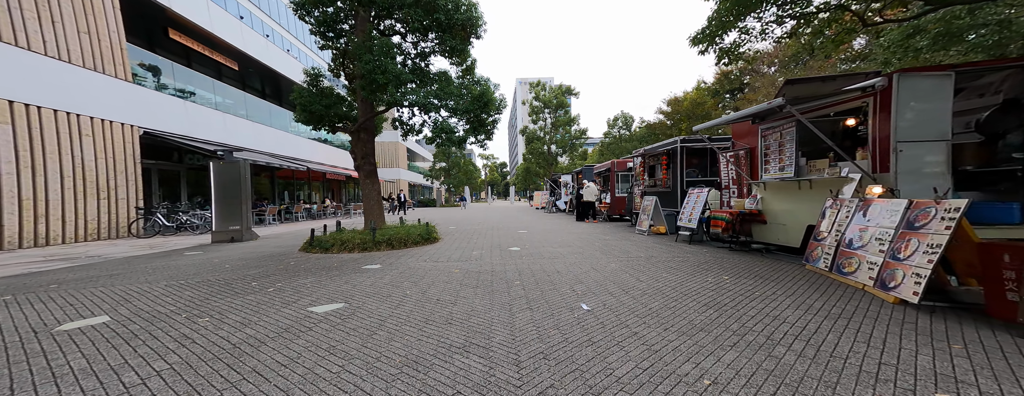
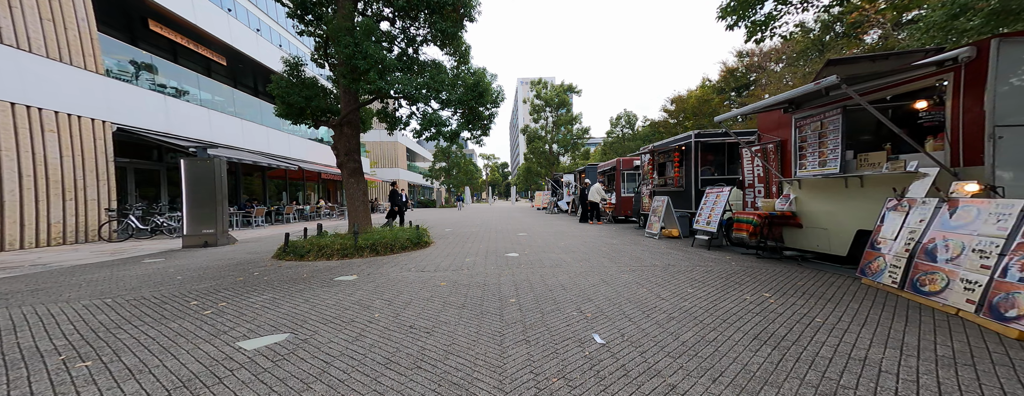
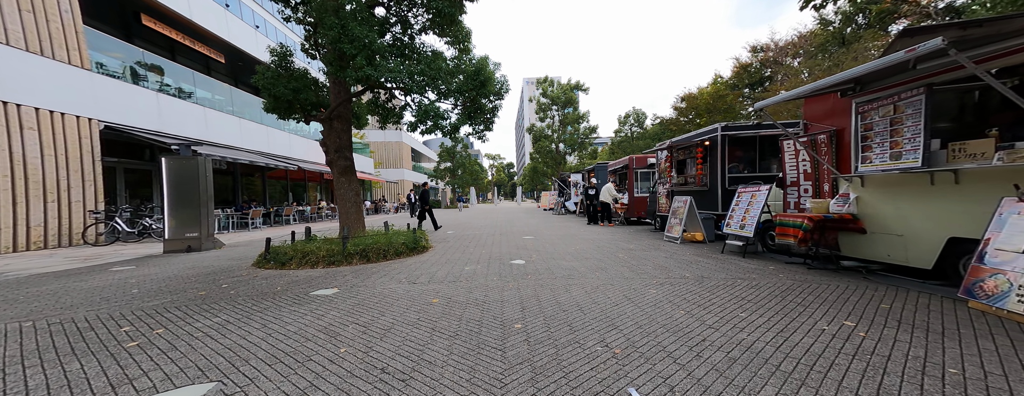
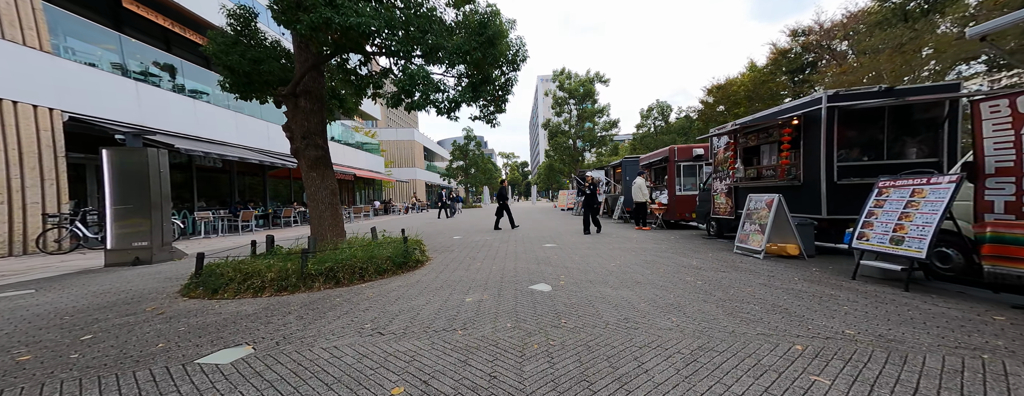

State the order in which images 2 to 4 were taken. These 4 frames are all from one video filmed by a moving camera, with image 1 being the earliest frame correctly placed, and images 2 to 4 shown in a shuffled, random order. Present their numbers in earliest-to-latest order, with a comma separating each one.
2, 3, 4
